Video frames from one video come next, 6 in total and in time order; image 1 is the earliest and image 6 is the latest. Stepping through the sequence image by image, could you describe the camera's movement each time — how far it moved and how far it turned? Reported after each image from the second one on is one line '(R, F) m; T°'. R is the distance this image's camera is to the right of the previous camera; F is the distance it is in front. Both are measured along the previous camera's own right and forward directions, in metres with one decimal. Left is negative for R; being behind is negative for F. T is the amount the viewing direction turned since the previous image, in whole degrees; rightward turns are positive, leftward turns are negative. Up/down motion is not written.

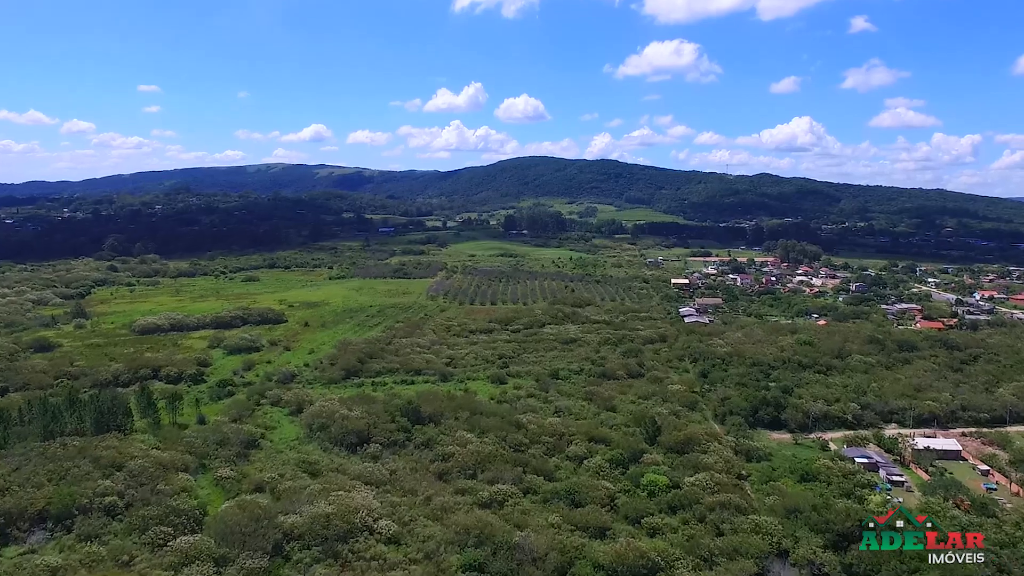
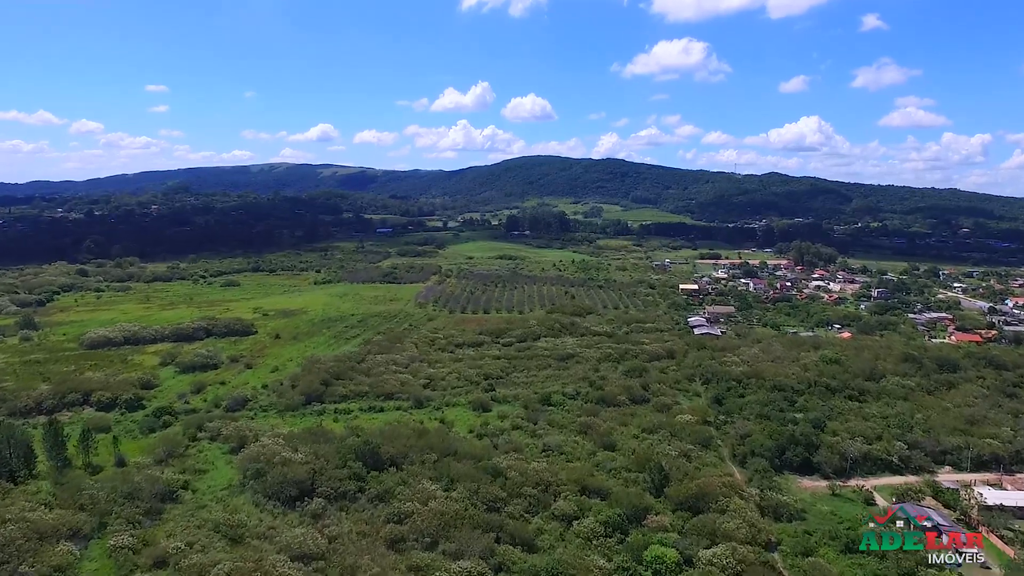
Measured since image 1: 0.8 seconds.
(+0.9, +4.5) m; -1°
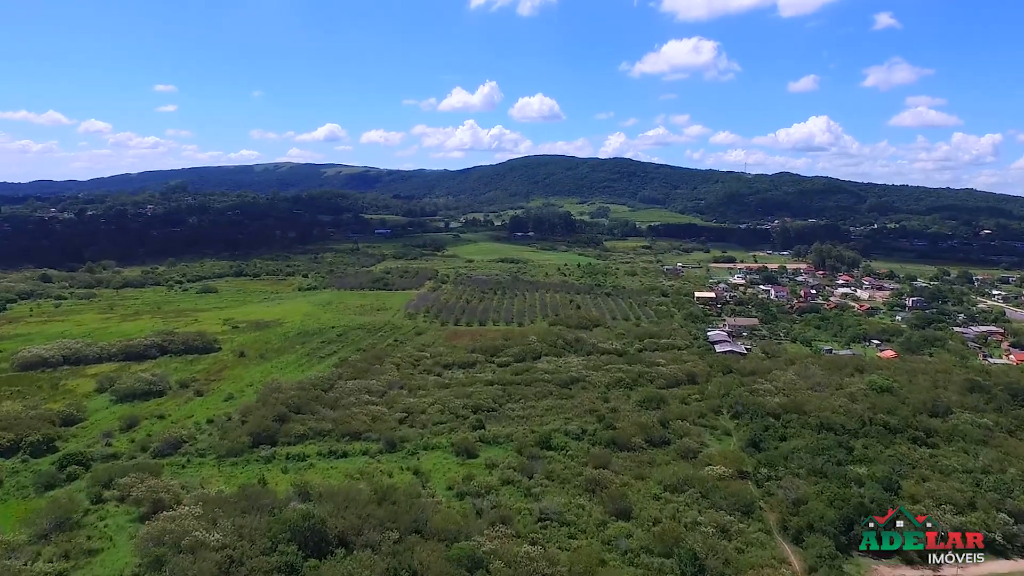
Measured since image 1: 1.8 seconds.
(+0.5, +5.4) m; -1°
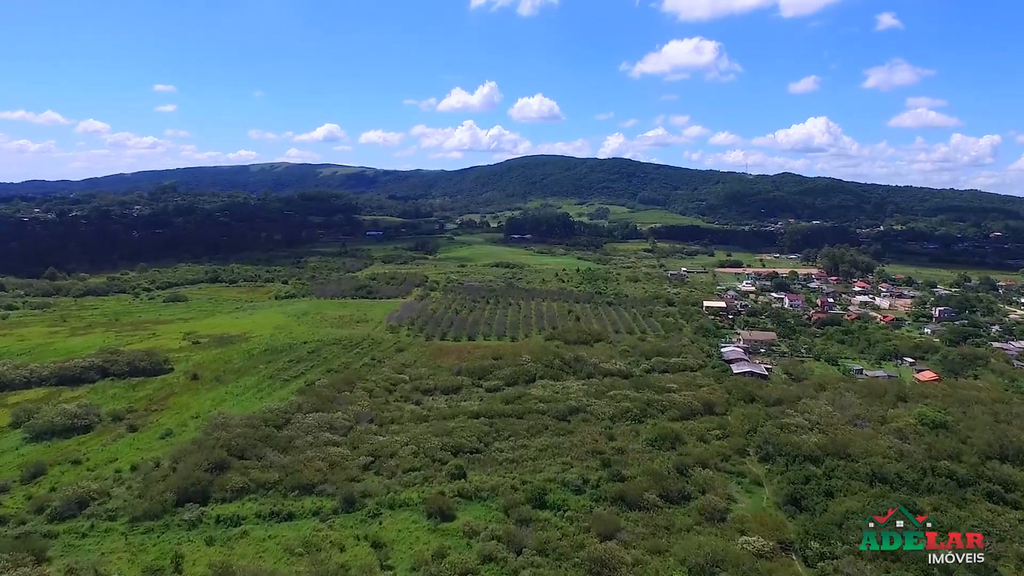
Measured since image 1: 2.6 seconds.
(+0.4, +4.6) m; 0°
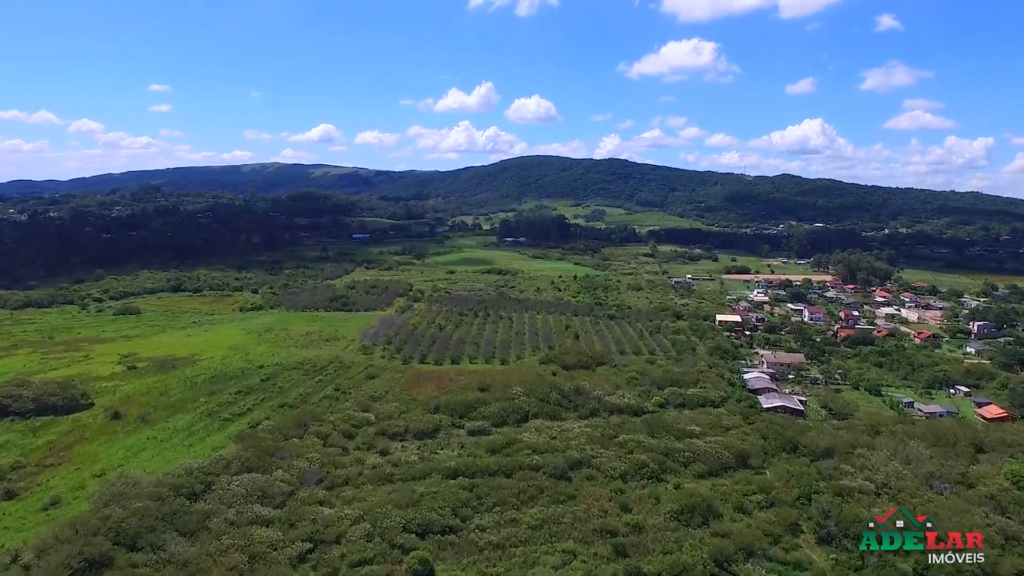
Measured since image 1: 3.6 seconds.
(+0.3, +5.8) m; 0°
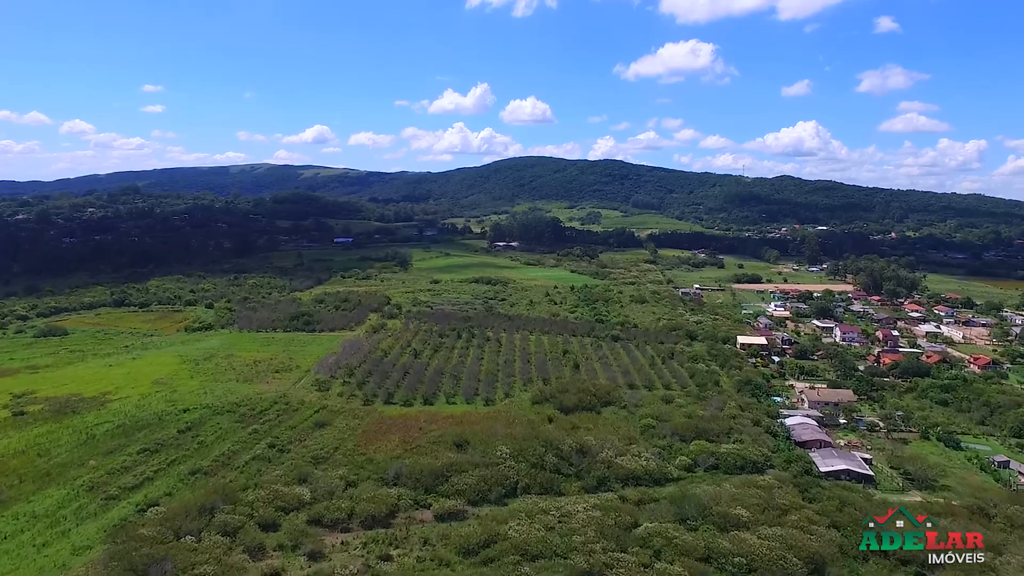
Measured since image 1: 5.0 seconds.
(+0.3, +7.0) m; 0°
